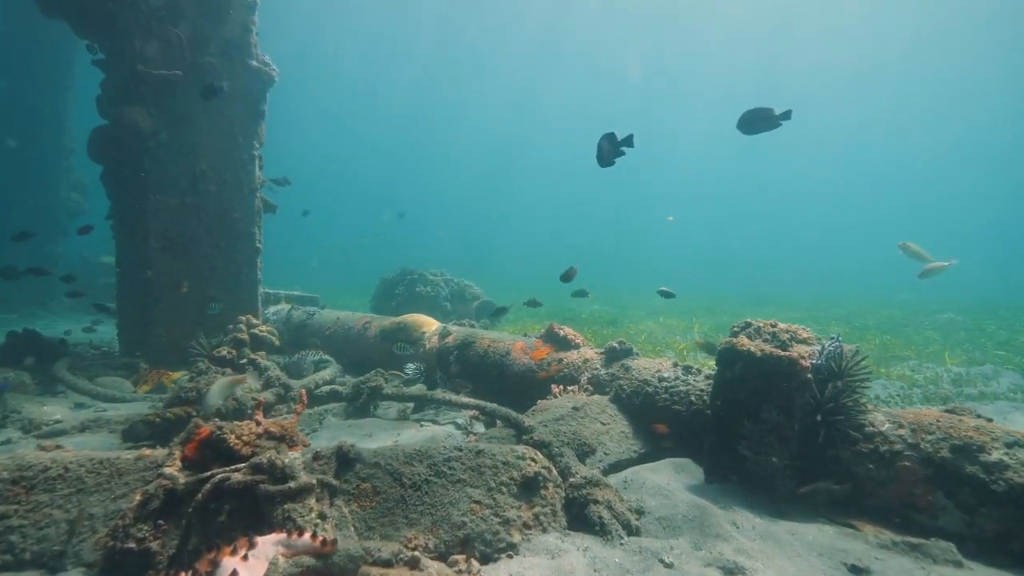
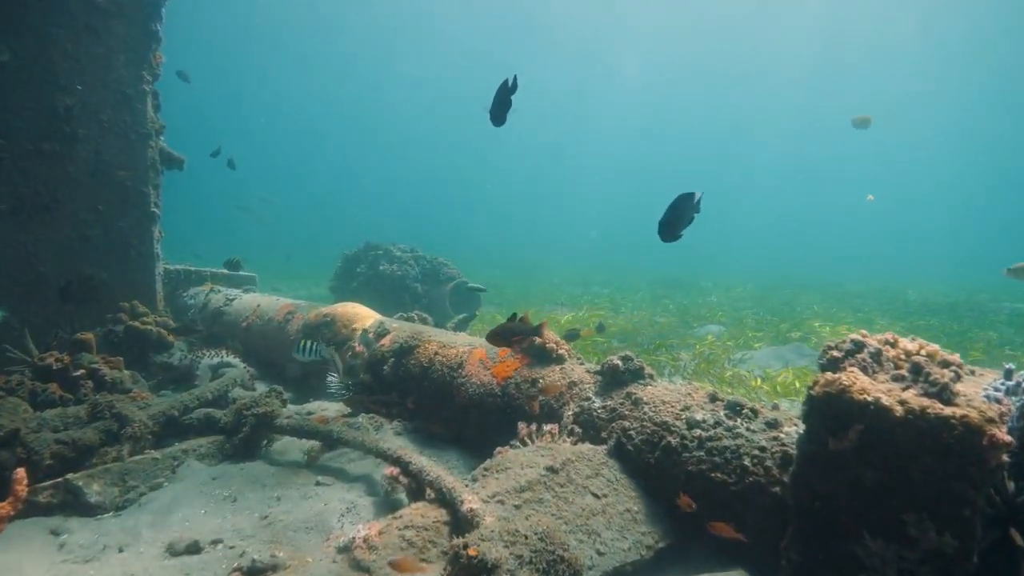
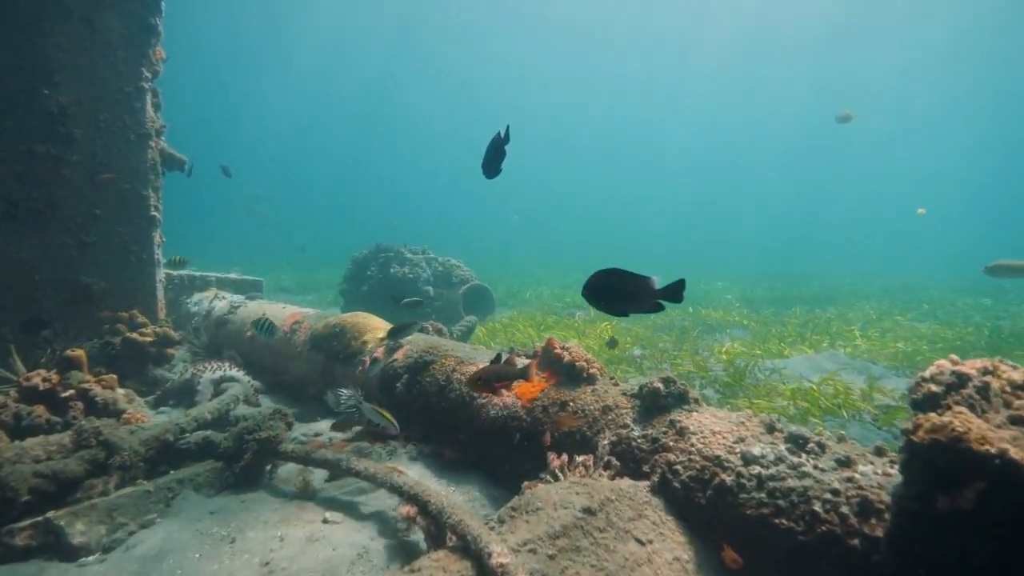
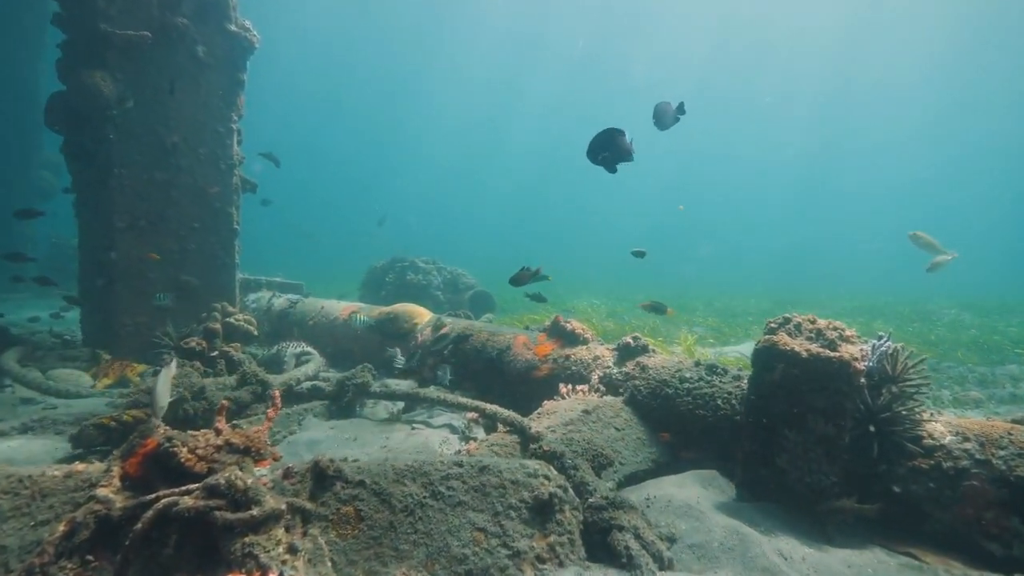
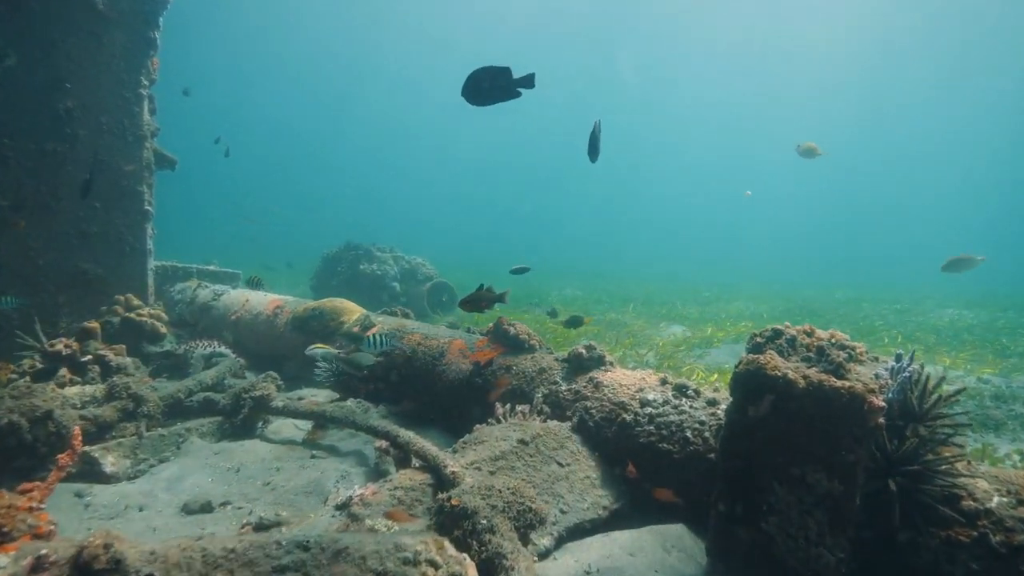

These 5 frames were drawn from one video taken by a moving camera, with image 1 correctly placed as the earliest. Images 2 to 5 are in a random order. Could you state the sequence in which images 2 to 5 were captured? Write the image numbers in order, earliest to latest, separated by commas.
4, 5, 2, 3
